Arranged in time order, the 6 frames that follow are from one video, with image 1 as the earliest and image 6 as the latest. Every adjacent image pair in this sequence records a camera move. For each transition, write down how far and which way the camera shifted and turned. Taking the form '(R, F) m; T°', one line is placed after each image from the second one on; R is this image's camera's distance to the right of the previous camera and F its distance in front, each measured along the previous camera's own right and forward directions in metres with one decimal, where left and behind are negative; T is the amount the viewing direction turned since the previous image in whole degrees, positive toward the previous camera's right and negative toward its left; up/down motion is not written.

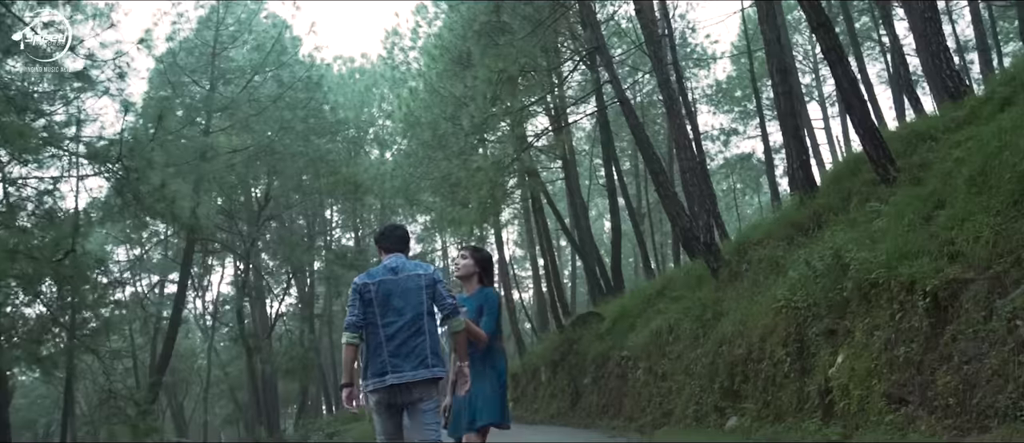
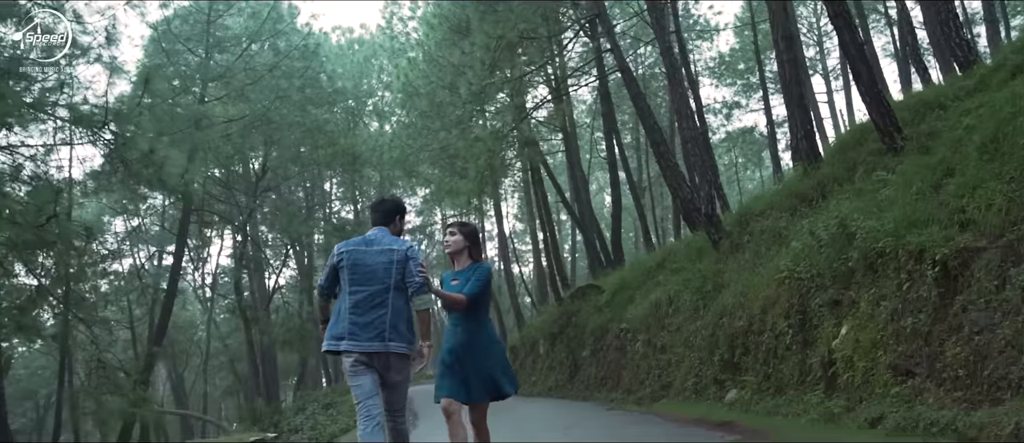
(0.0, +0.3) m; 0°
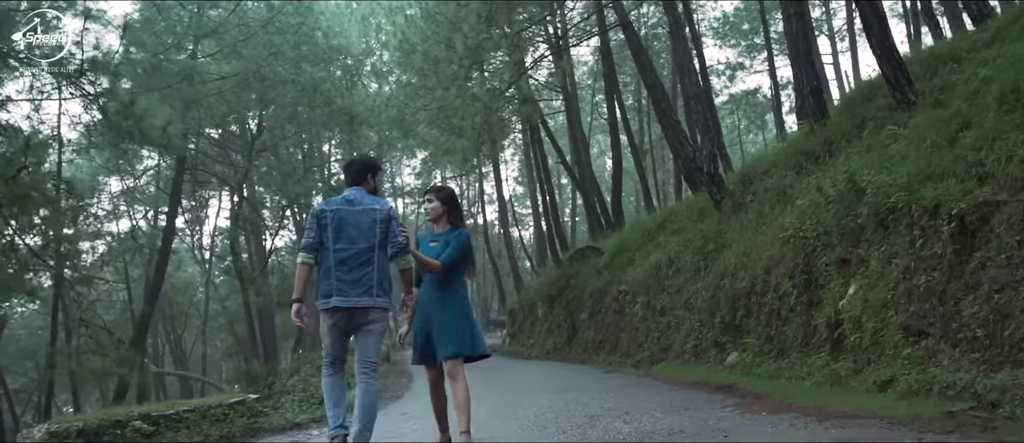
(+0.1, +0.4) m; 0°
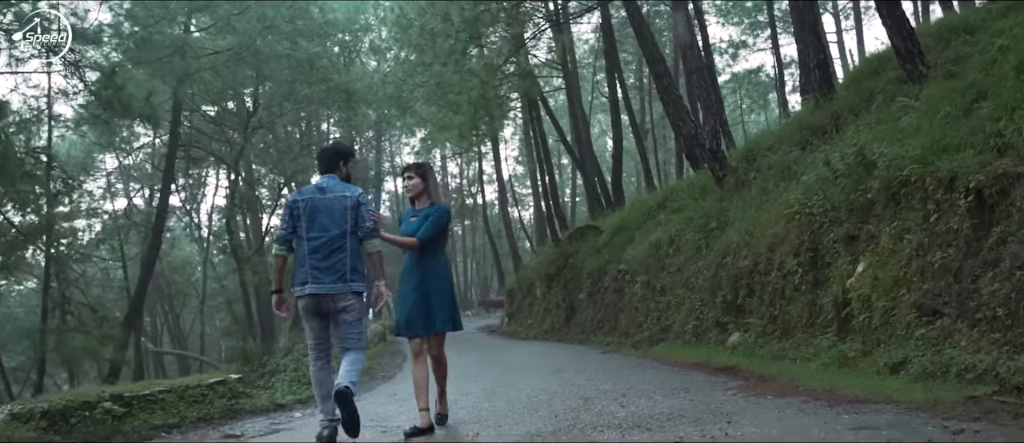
(+0.1, +0.4) m; 0°
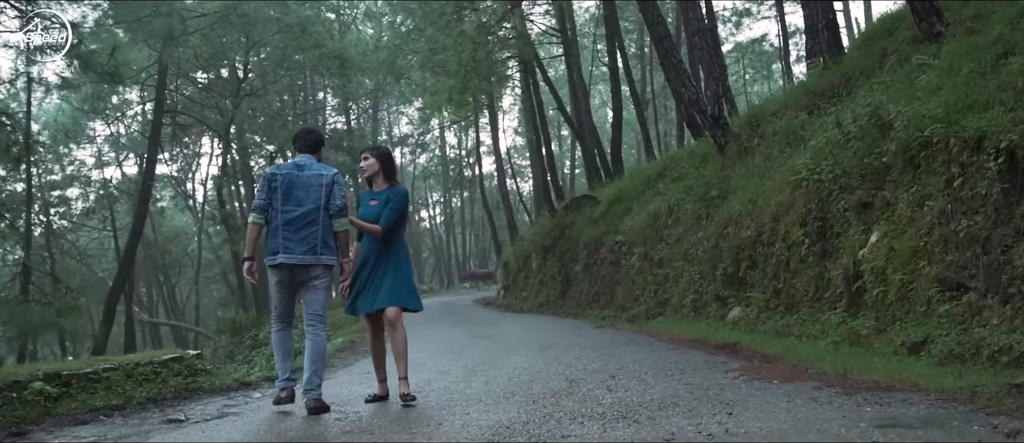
(+0.1, +0.6) m; 0°
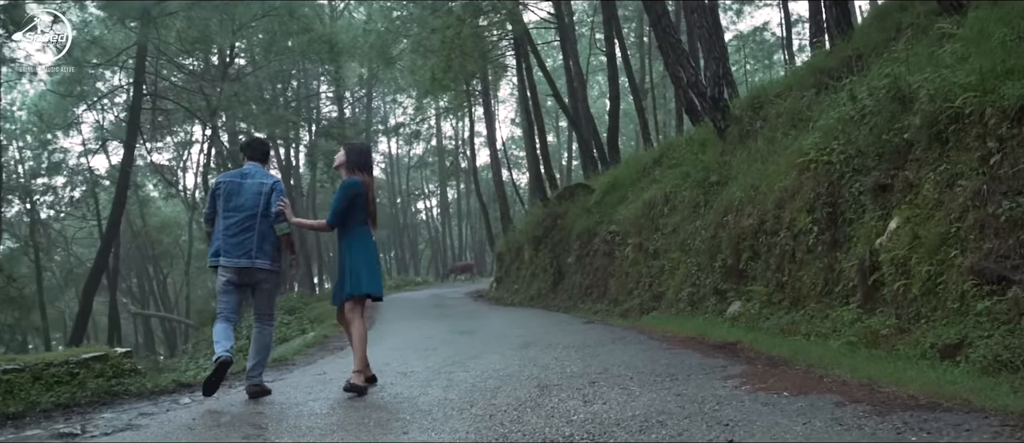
(+0.2, +0.8) m; 0°
